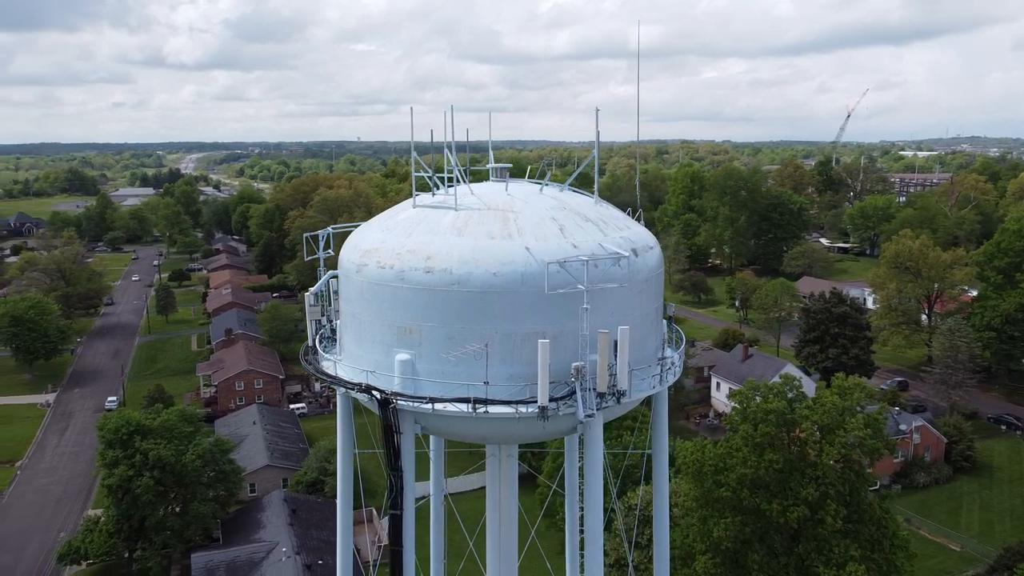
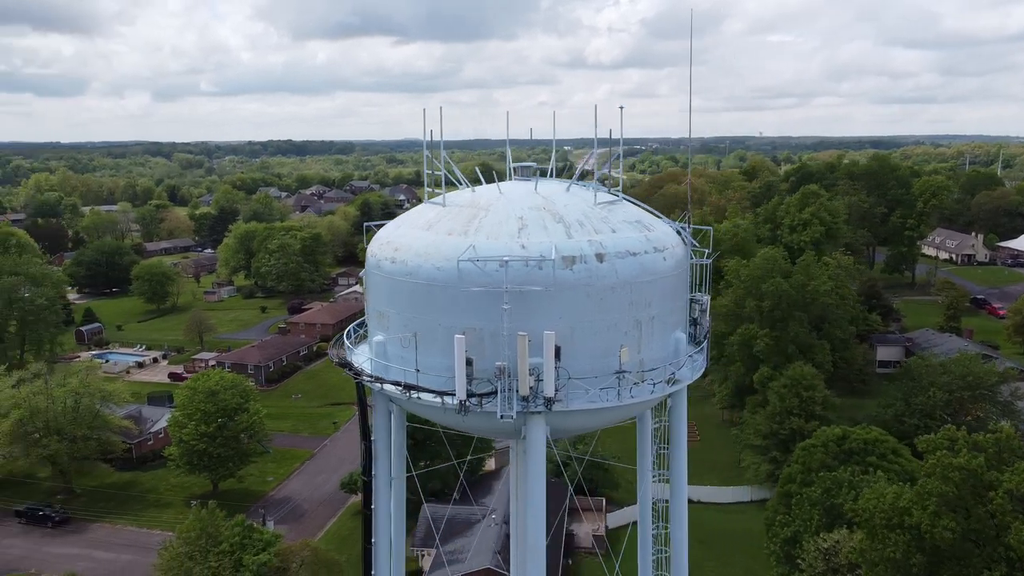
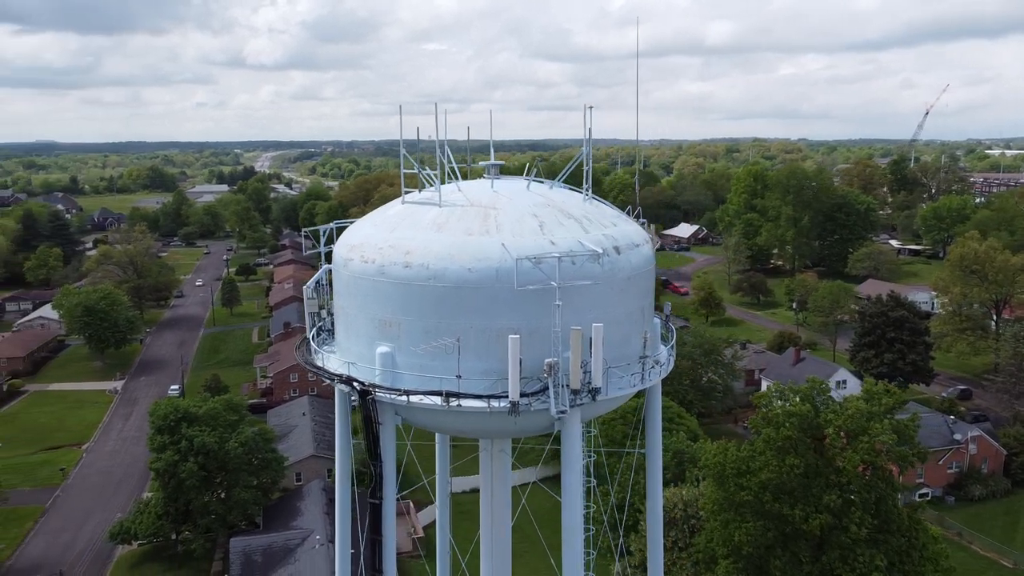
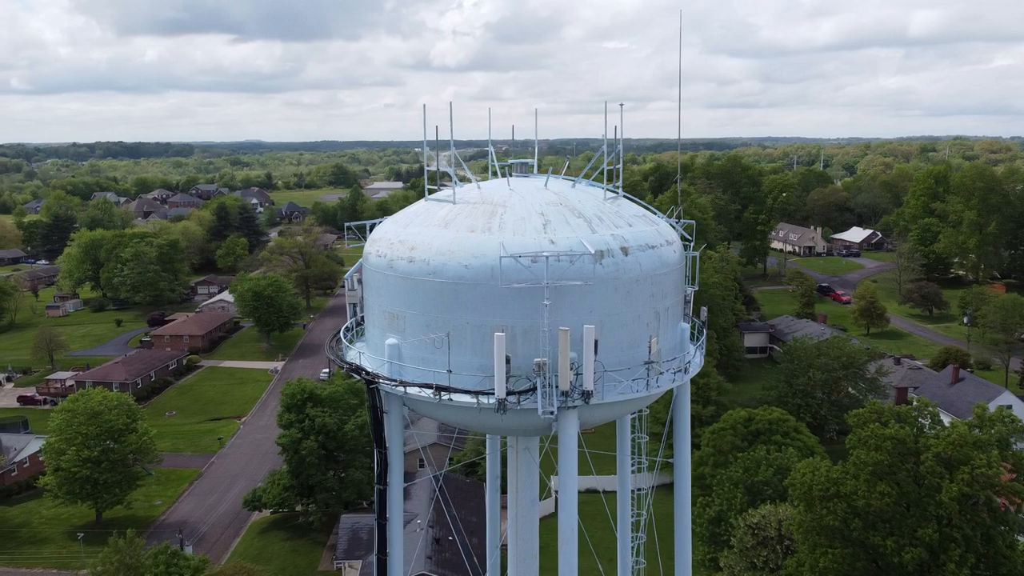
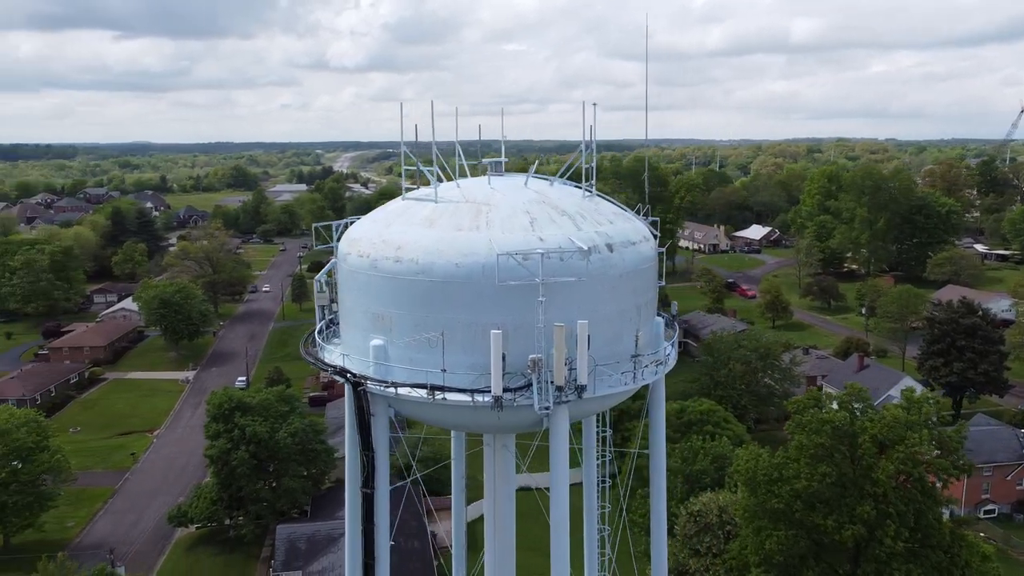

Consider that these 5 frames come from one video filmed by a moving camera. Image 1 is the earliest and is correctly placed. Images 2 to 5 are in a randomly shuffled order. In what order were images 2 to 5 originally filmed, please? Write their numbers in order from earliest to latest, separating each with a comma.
3, 5, 4, 2
